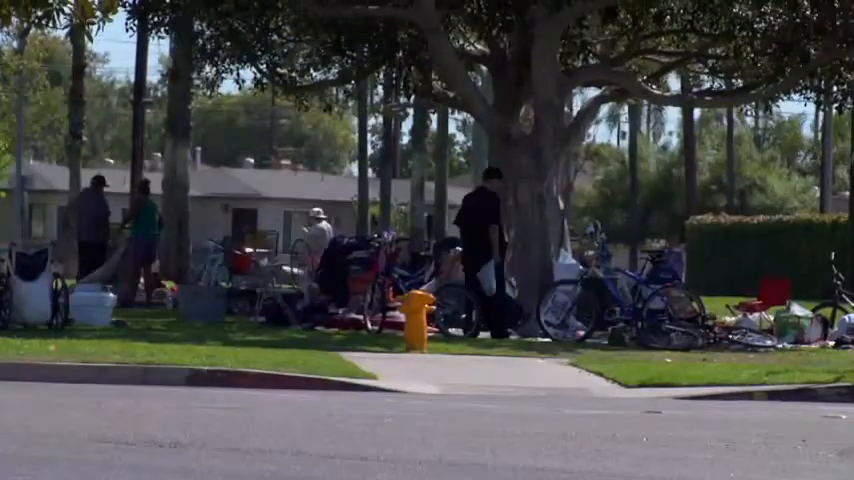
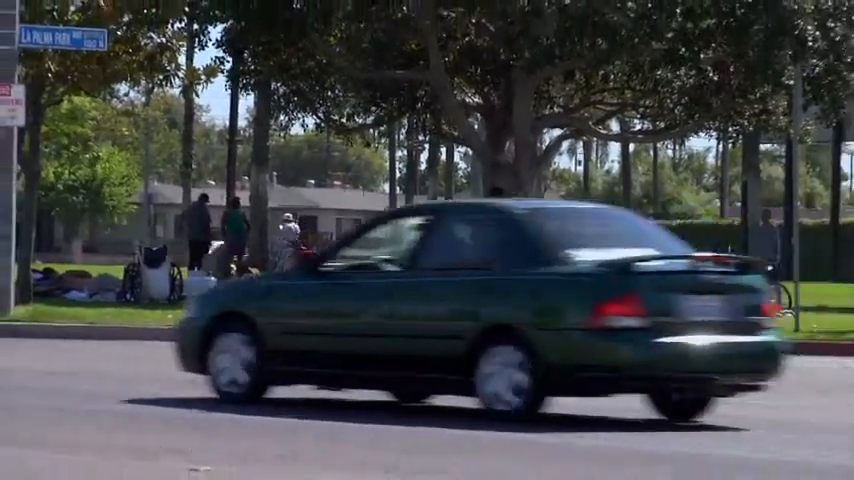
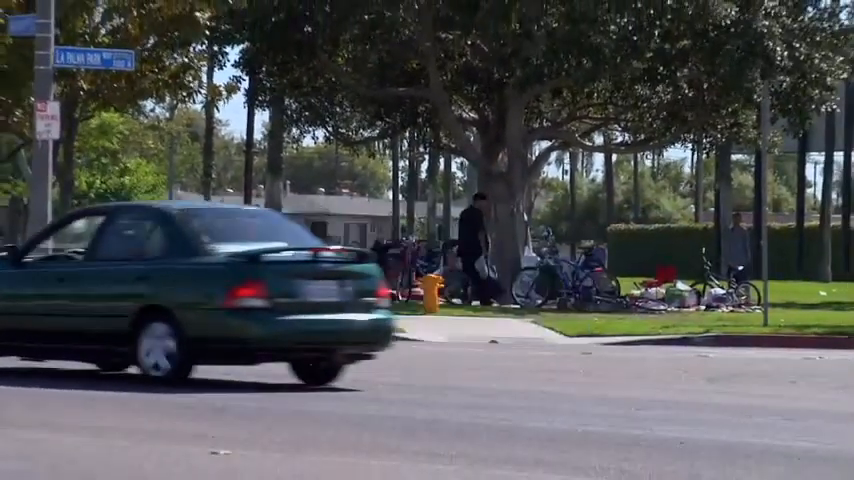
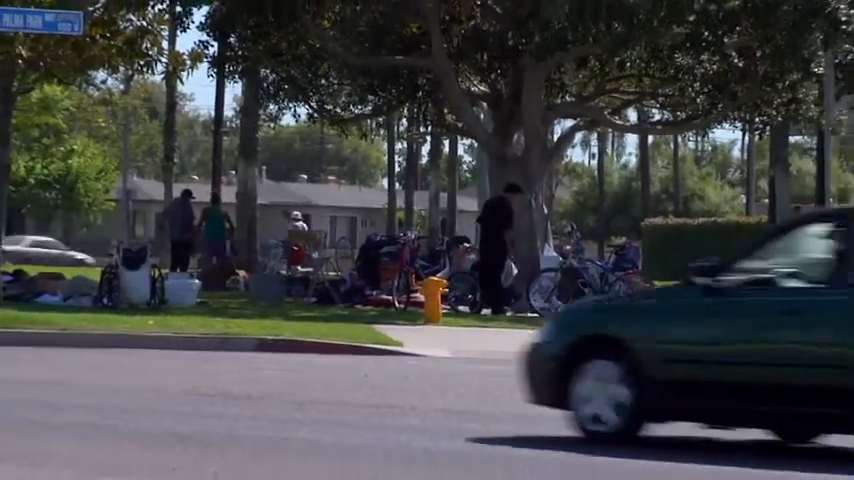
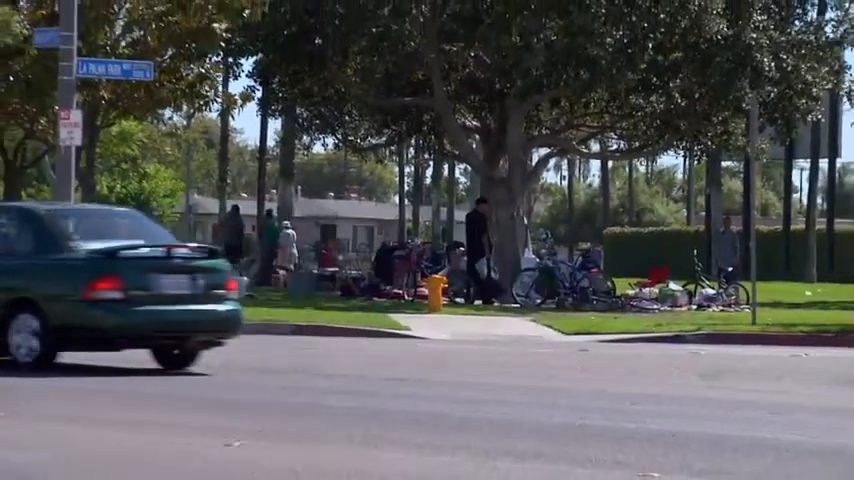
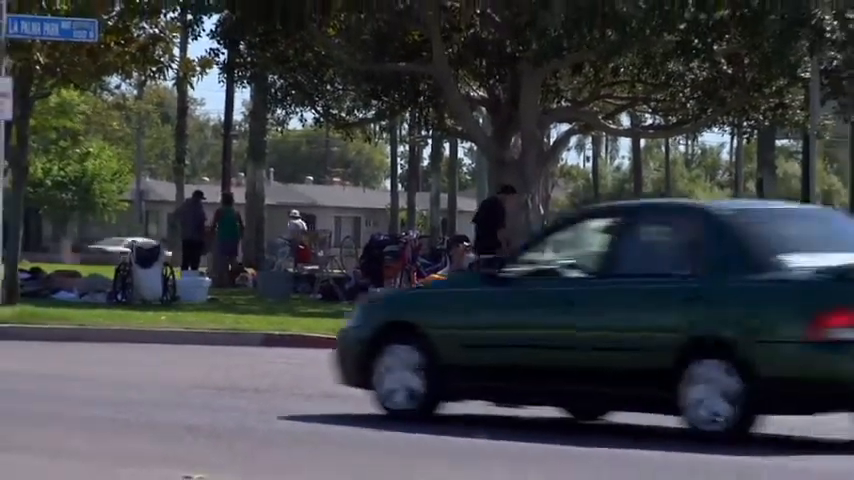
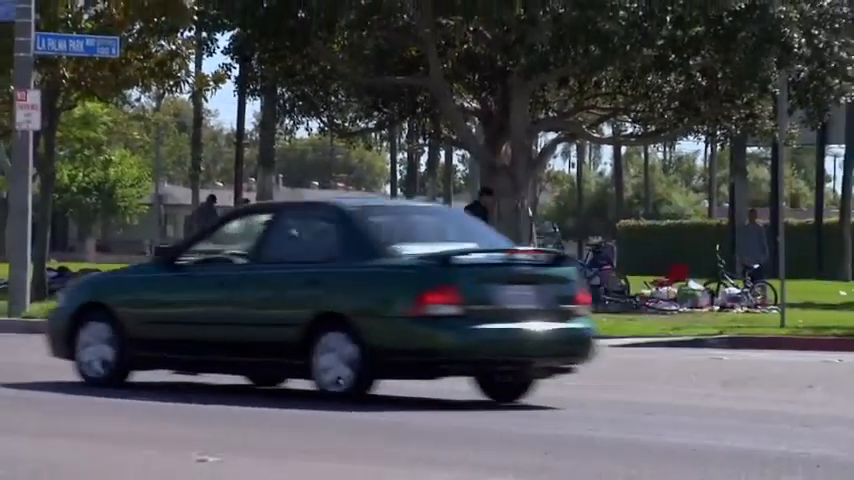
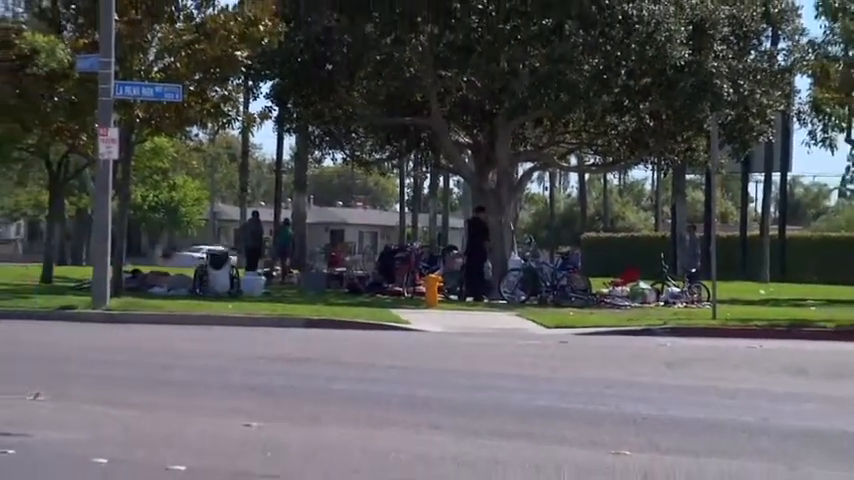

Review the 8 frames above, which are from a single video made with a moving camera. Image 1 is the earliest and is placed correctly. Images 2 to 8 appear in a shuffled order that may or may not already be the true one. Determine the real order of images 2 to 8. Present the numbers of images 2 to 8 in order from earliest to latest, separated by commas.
4, 6, 2, 7, 3, 5, 8
